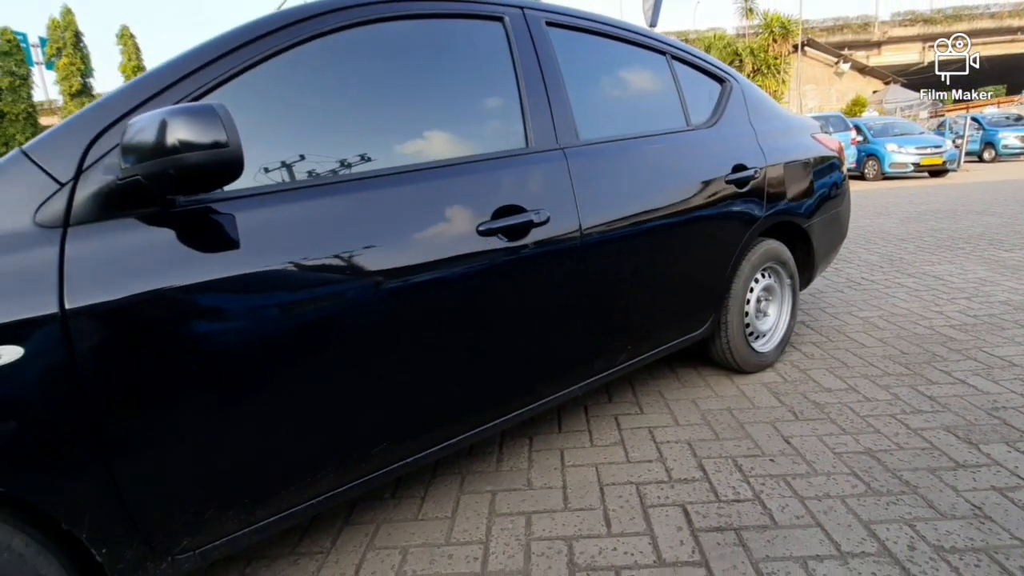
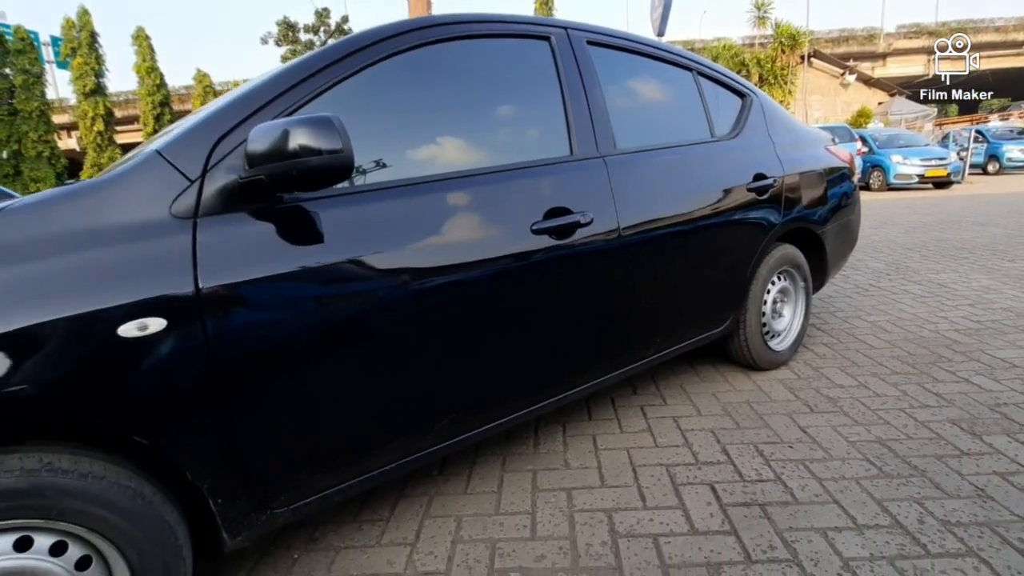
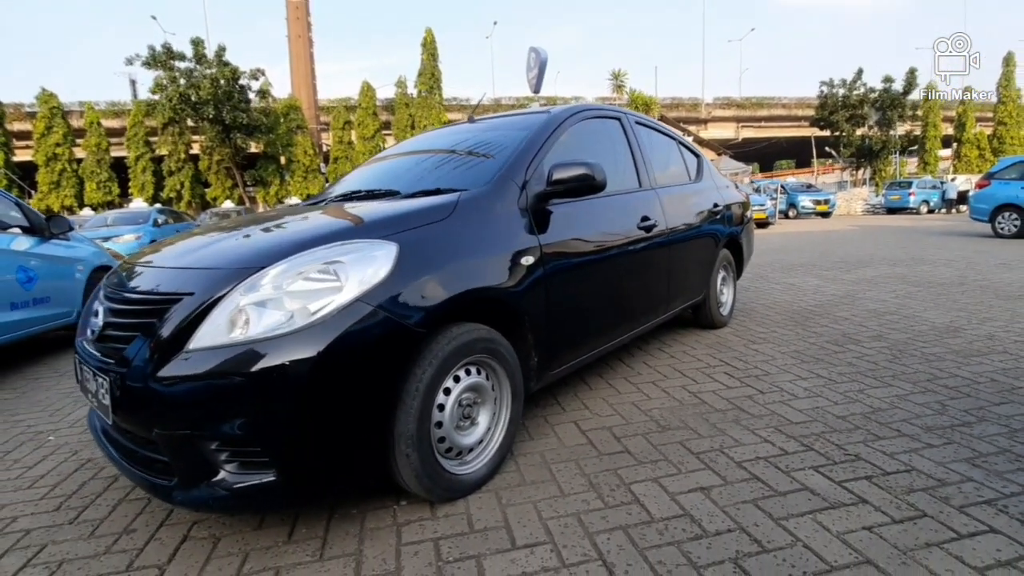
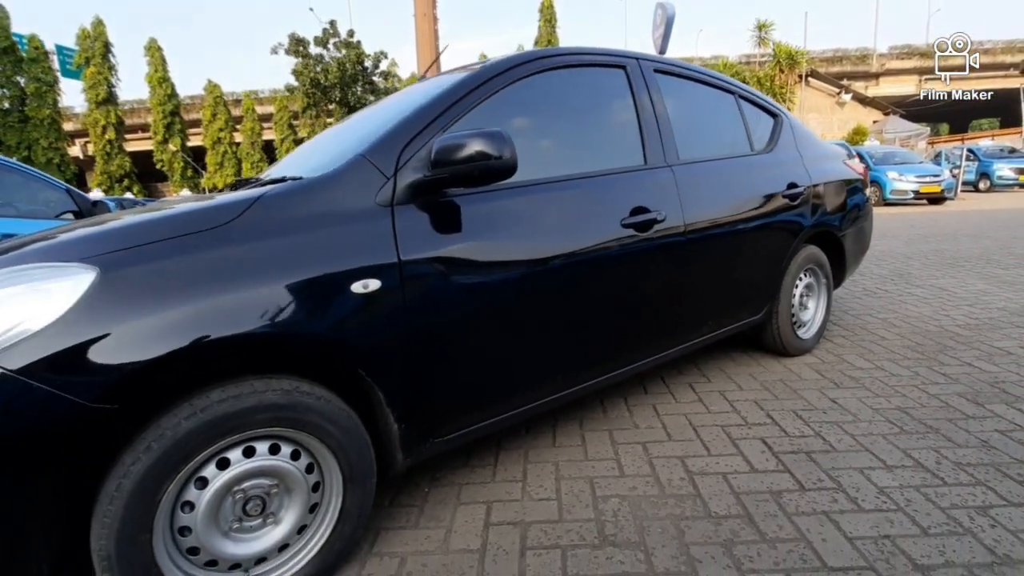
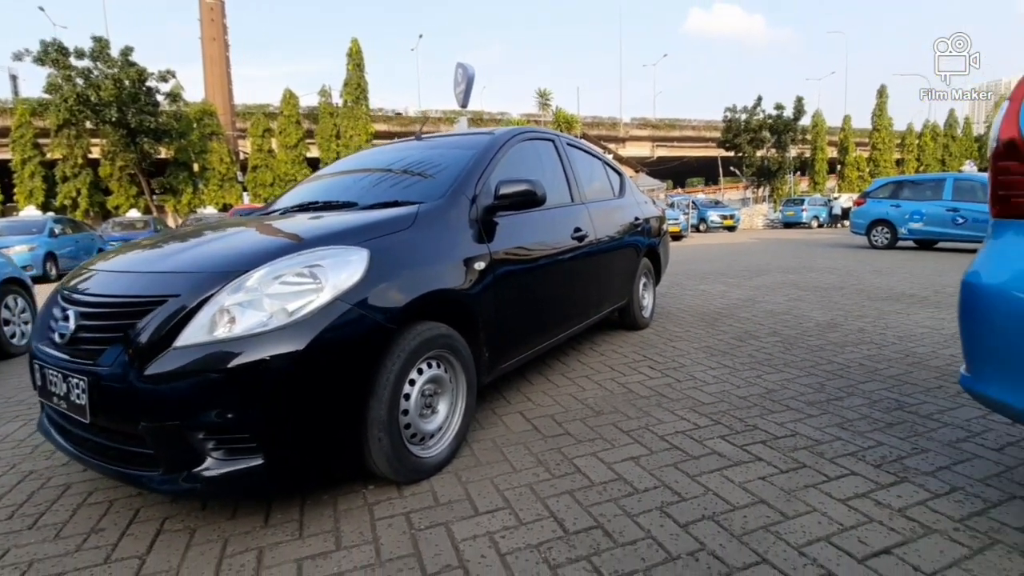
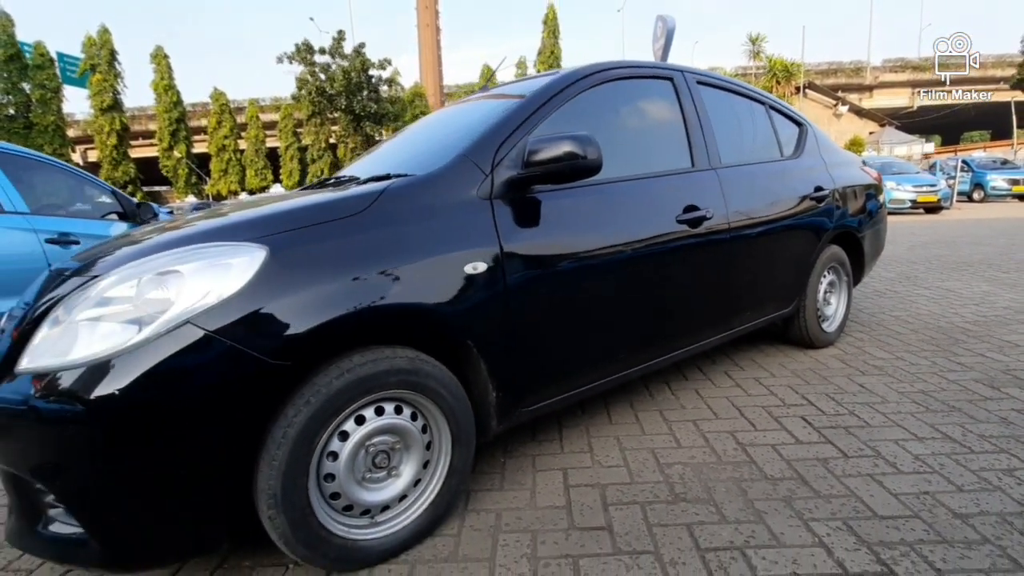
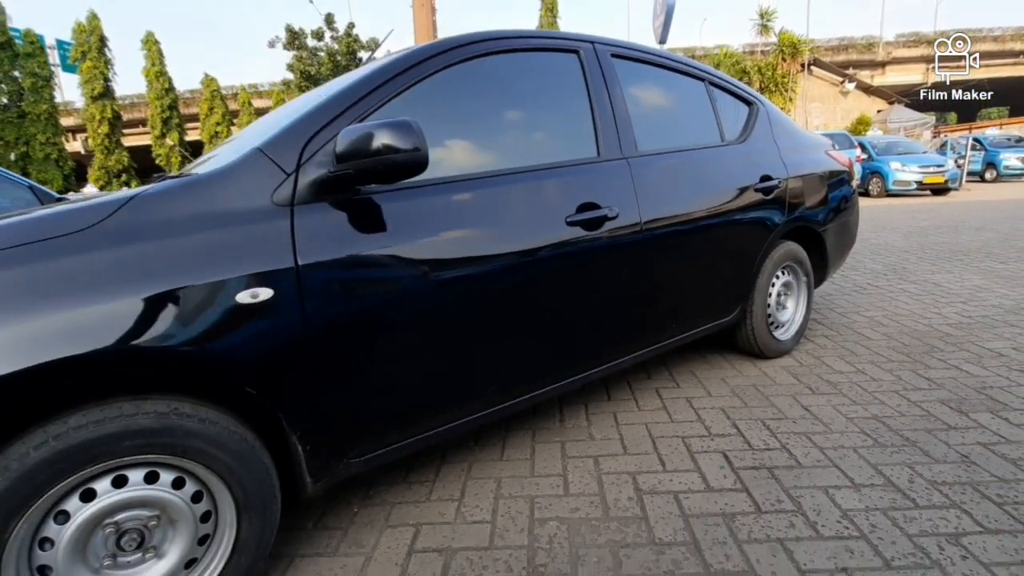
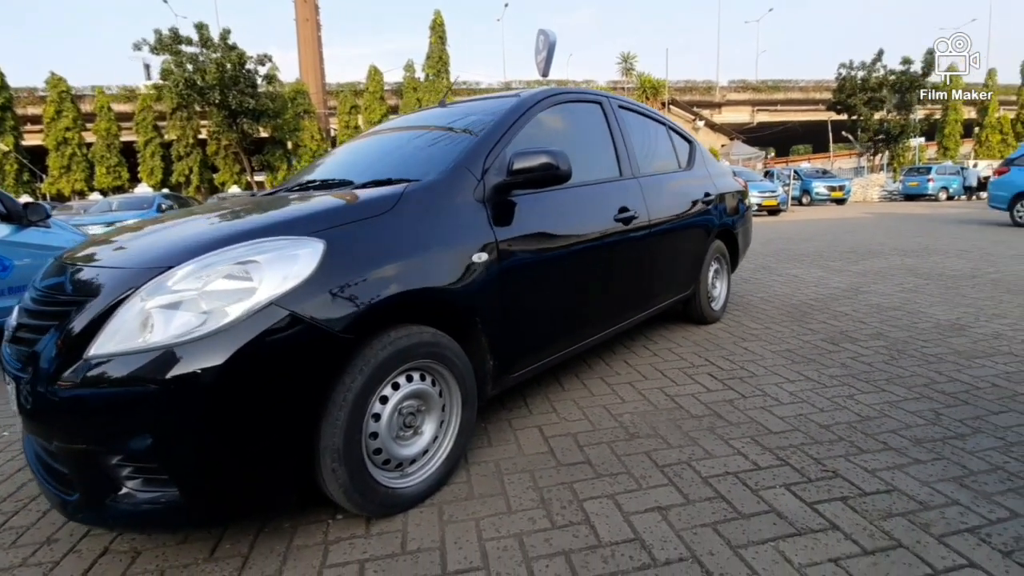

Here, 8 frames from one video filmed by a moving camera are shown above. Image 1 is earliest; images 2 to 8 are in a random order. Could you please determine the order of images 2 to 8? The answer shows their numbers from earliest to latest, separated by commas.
2, 7, 4, 6, 8, 3, 5
